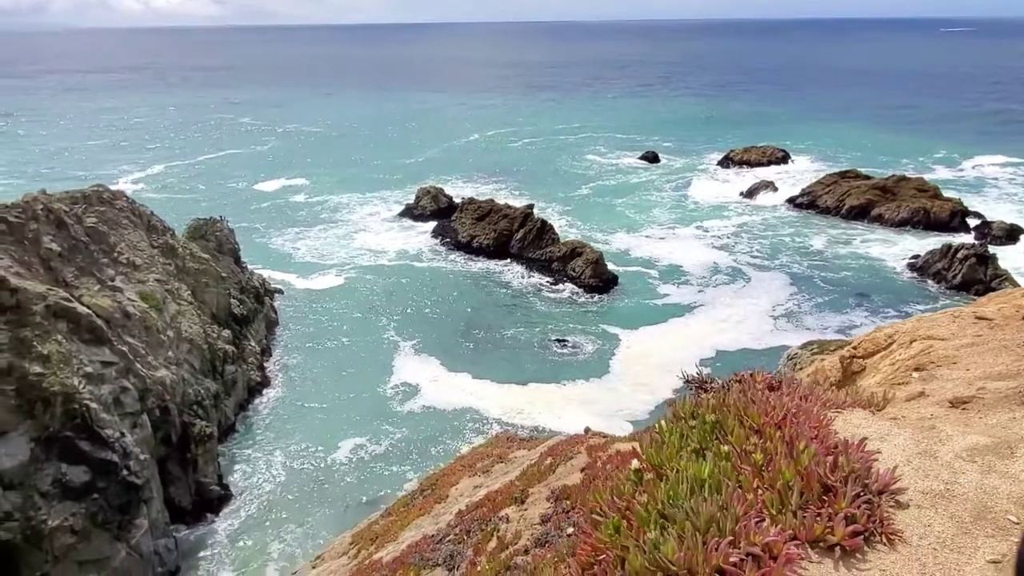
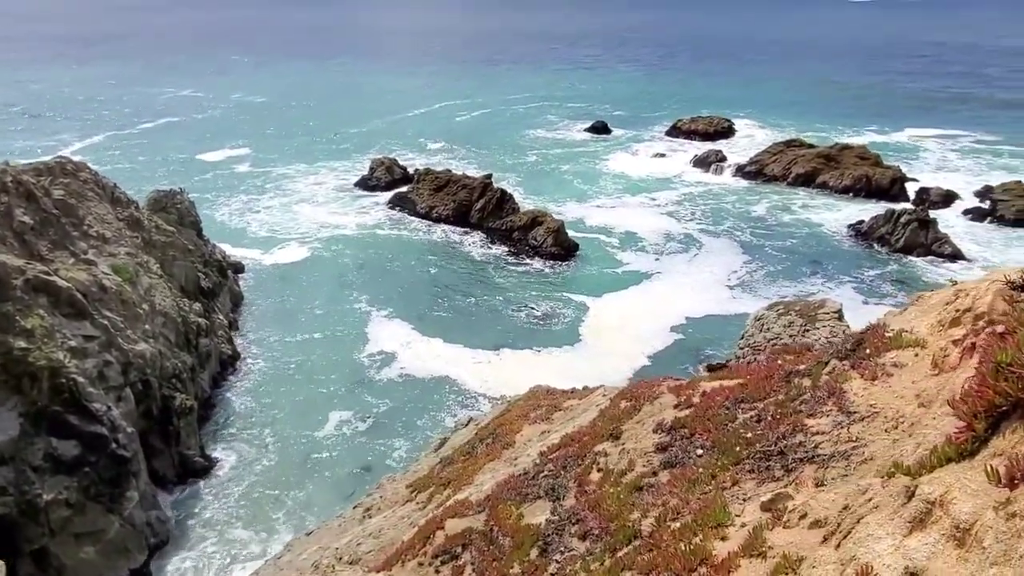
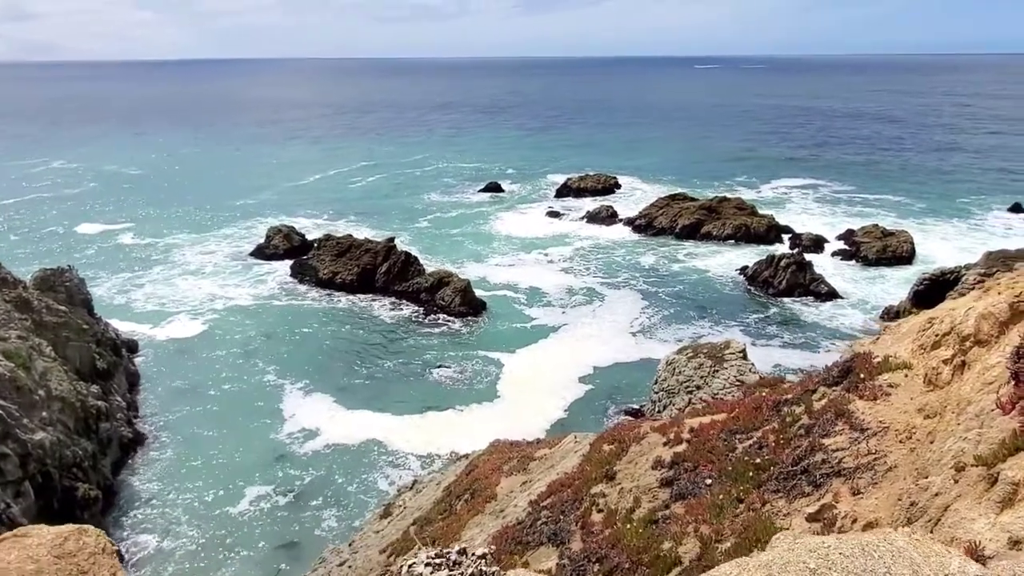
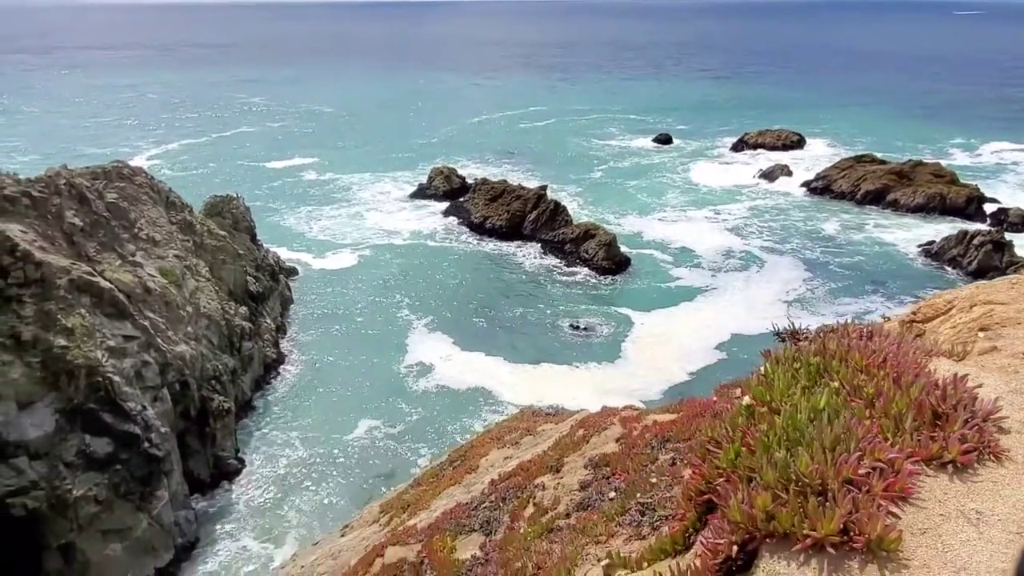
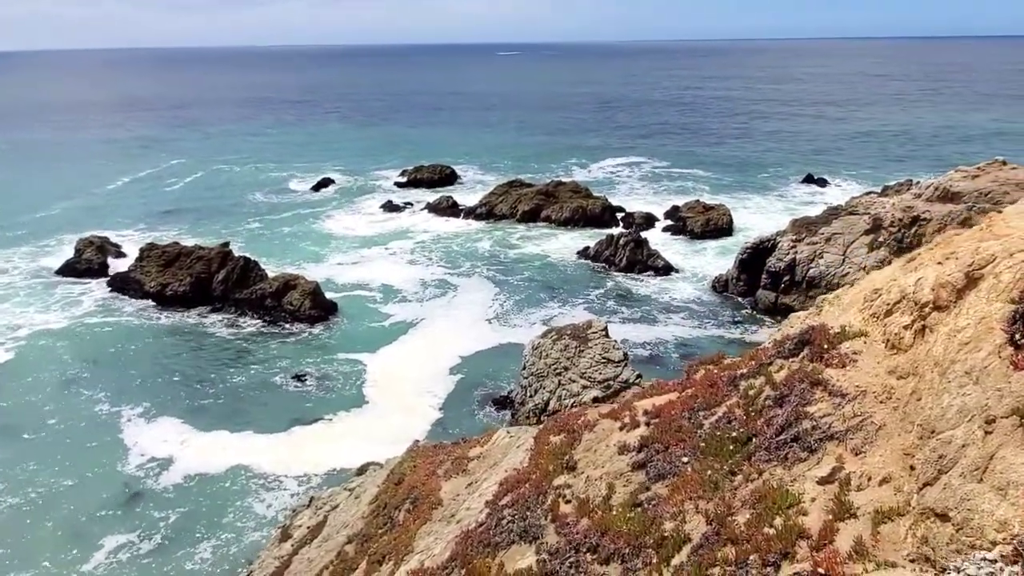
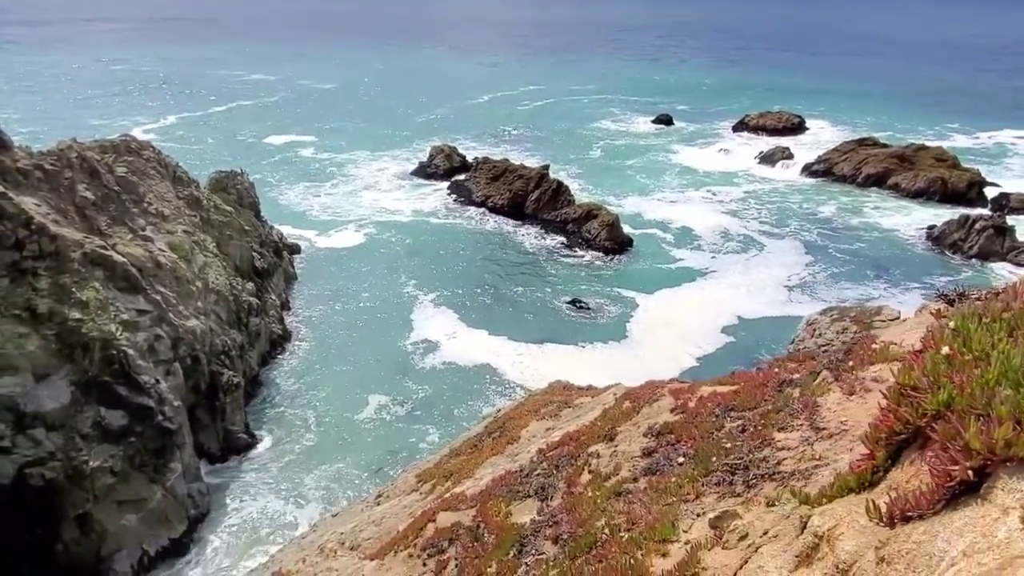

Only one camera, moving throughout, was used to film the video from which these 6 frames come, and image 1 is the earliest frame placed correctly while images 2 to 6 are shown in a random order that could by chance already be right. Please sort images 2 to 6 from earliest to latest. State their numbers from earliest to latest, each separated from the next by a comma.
4, 6, 2, 3, 5
